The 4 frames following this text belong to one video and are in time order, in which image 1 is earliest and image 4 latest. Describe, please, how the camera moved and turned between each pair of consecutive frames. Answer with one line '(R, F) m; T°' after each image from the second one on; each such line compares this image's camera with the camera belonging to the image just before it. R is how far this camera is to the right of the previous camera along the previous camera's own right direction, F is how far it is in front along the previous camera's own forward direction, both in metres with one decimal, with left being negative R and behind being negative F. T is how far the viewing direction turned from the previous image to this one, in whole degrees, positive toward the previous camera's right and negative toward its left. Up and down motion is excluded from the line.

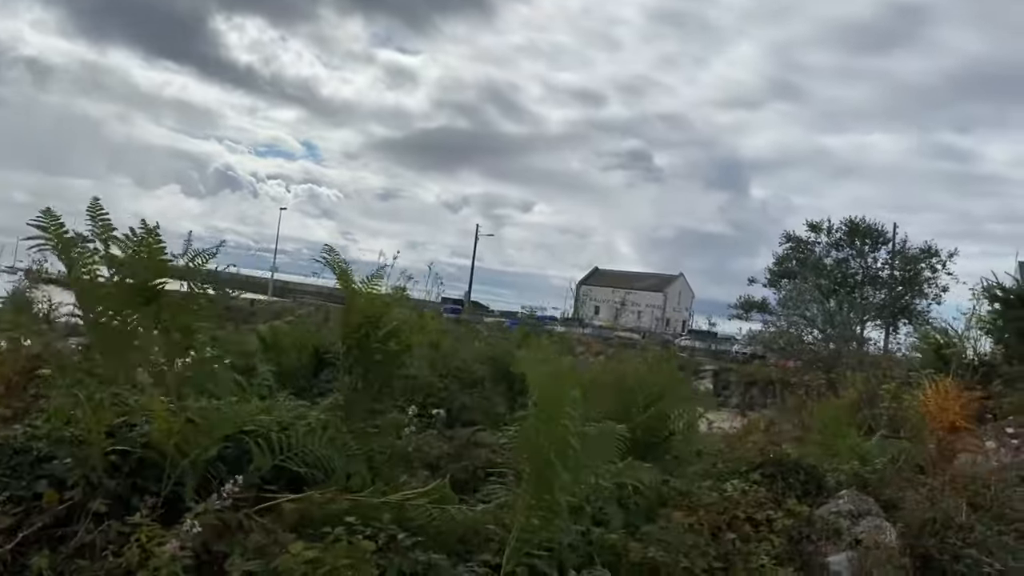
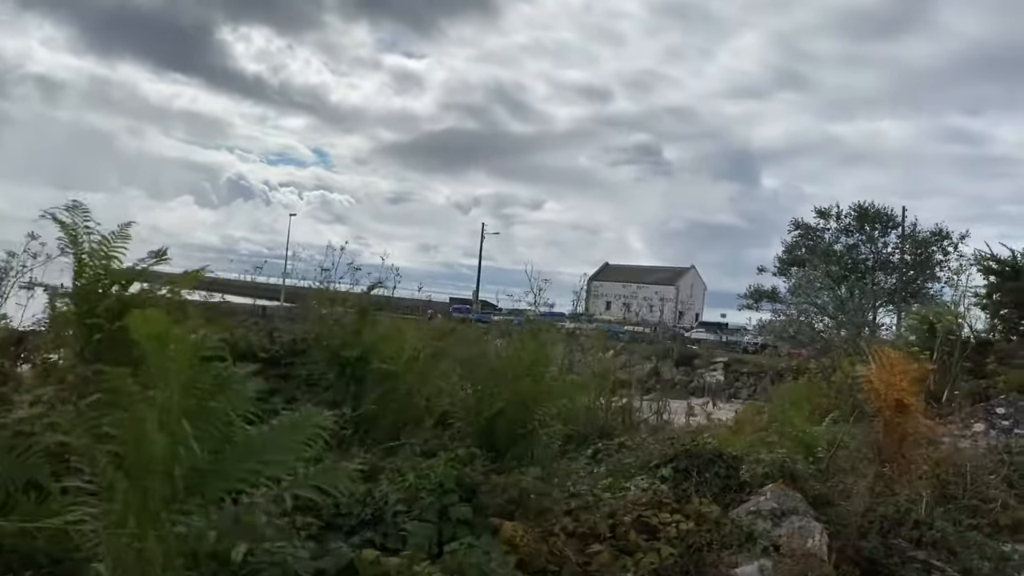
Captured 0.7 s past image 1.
(+0.7, +0.7) m; -1°
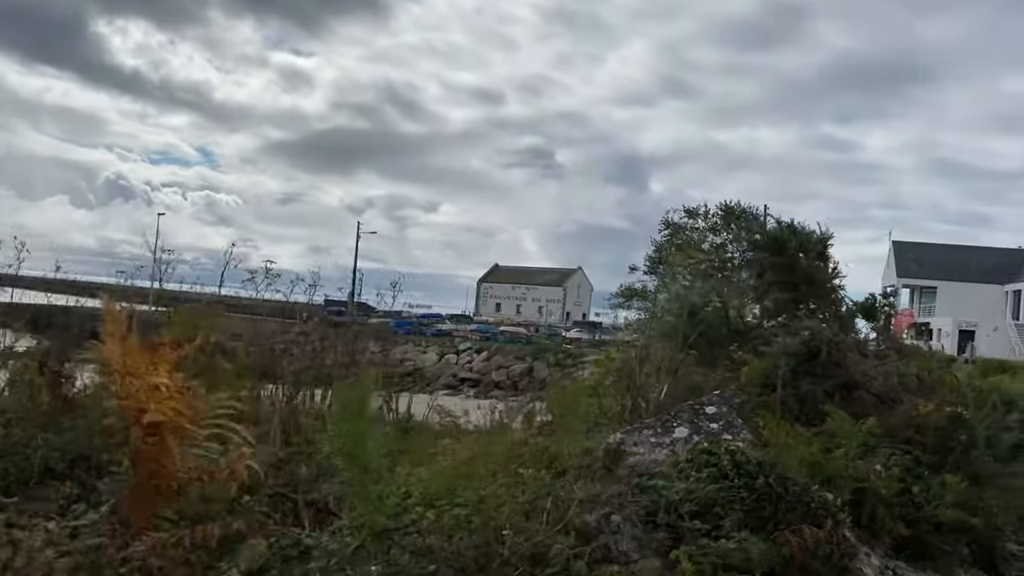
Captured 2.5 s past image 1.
(+2.4, +2.0) m; +7°
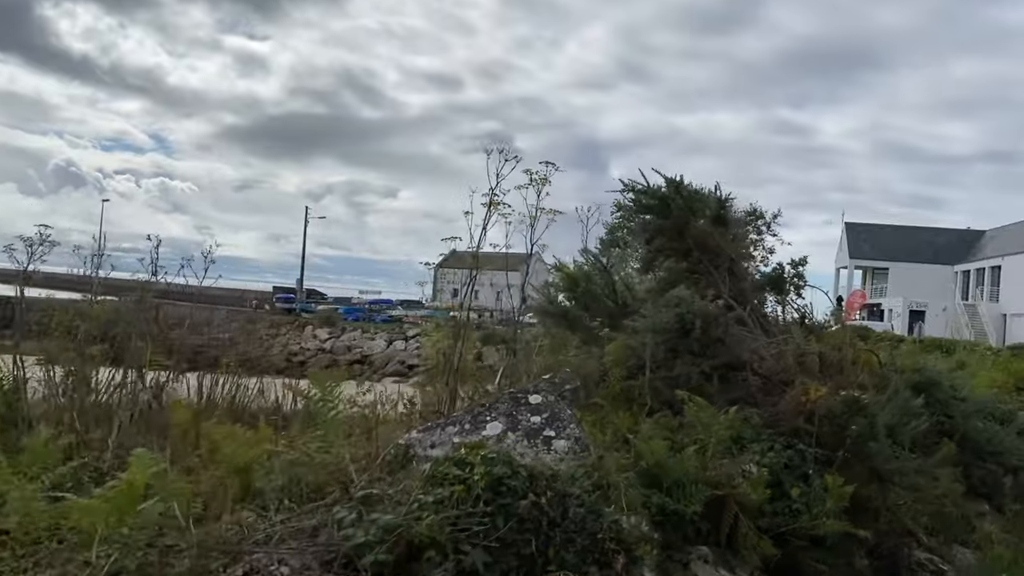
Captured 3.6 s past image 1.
(+1.1, +1.3) m; +3°
